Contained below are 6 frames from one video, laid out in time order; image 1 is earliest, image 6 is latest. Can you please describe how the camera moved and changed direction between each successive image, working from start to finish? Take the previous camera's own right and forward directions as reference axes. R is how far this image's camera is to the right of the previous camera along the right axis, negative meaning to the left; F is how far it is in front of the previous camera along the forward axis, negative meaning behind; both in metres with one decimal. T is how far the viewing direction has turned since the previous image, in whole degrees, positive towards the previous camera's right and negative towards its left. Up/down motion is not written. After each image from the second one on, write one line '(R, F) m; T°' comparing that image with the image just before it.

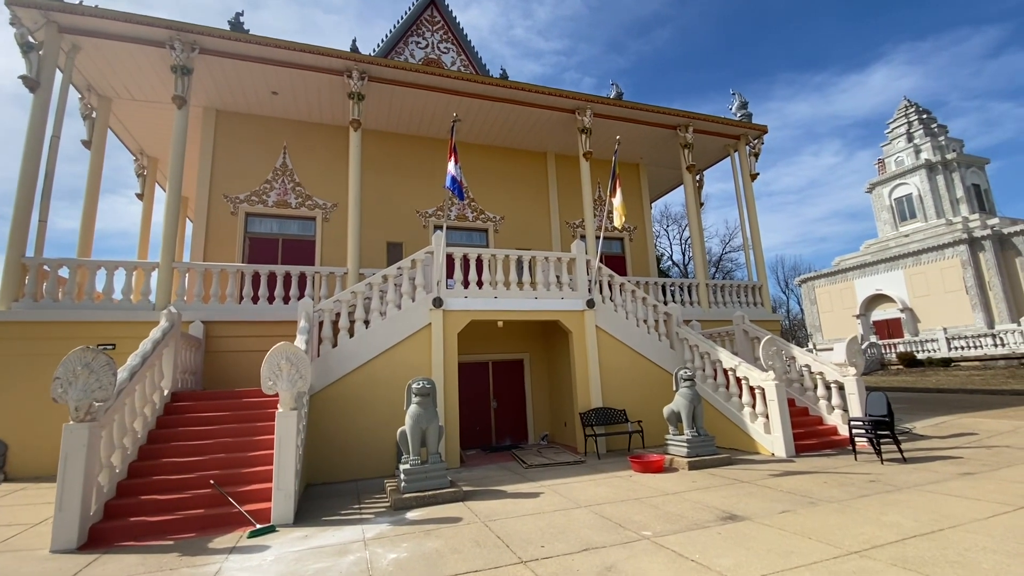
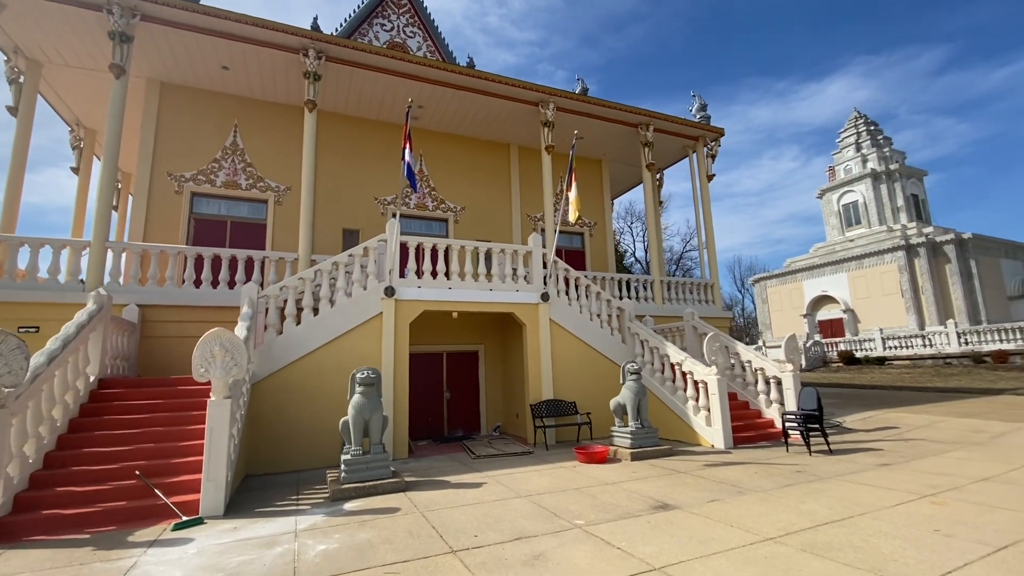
(+0.2, 0.0) m; +4°
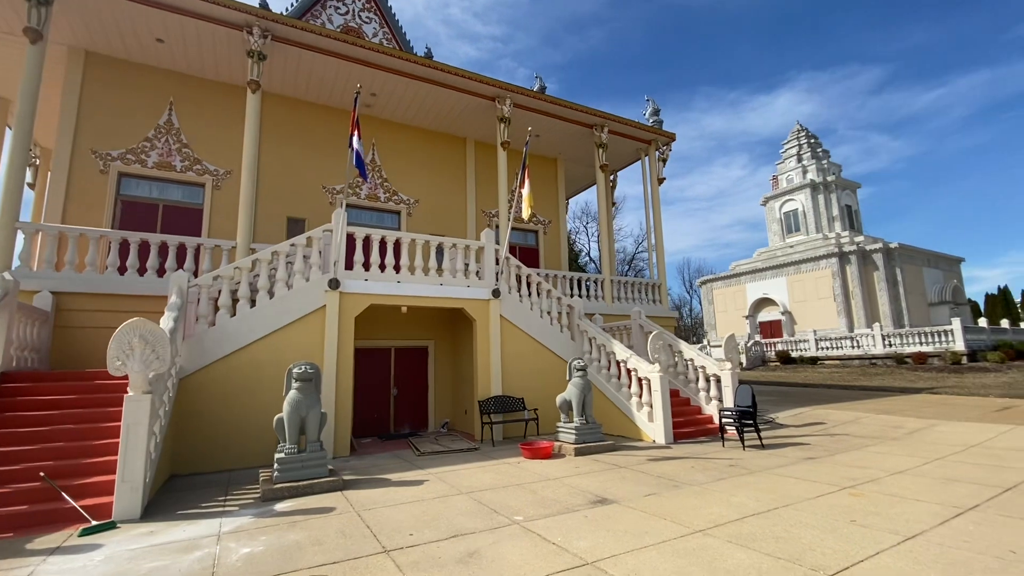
(+0.1, +0.1) m; +5°
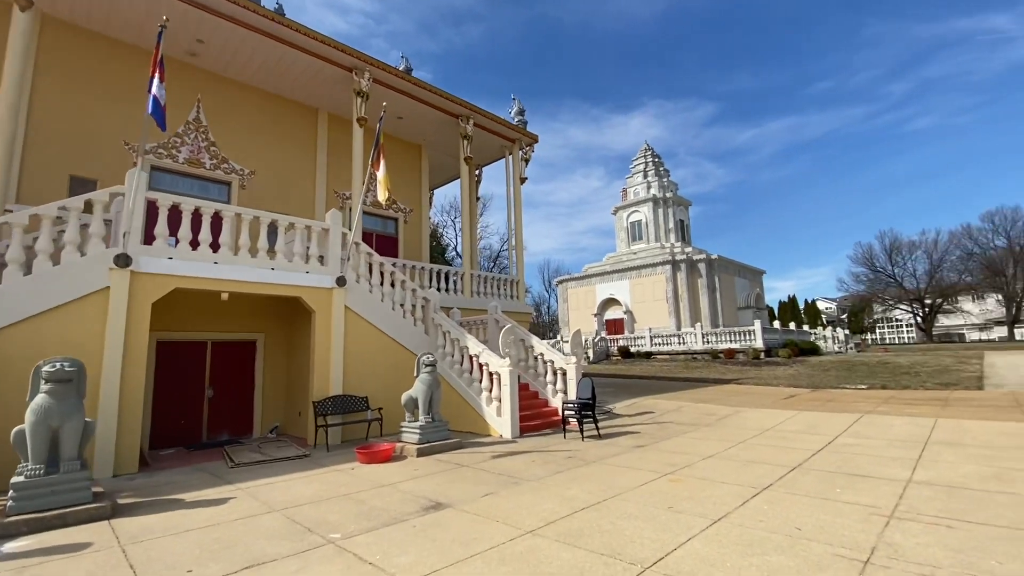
(+0.3, +0.4) m; +16°
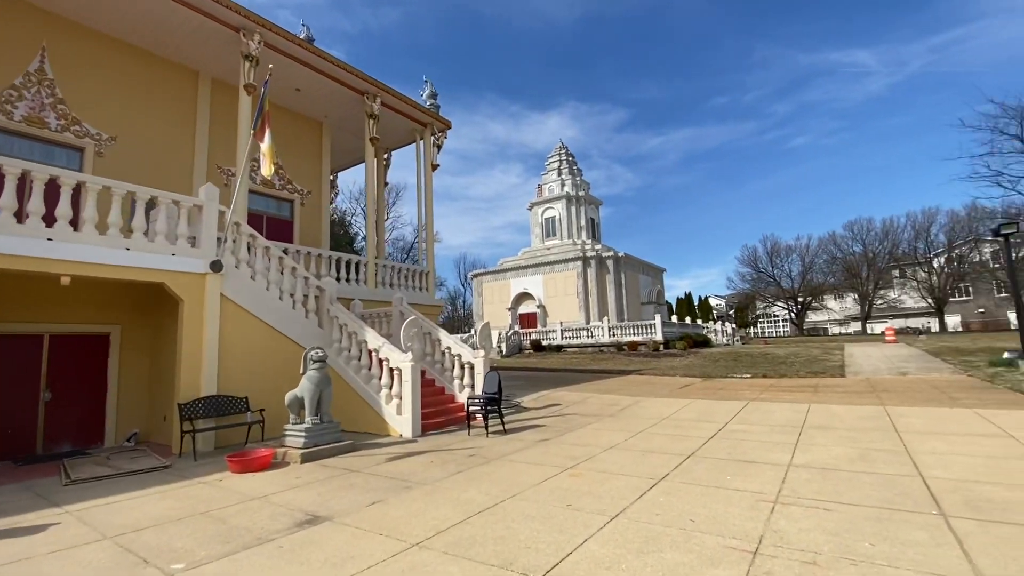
(+0.2, +0.4) m; +10°
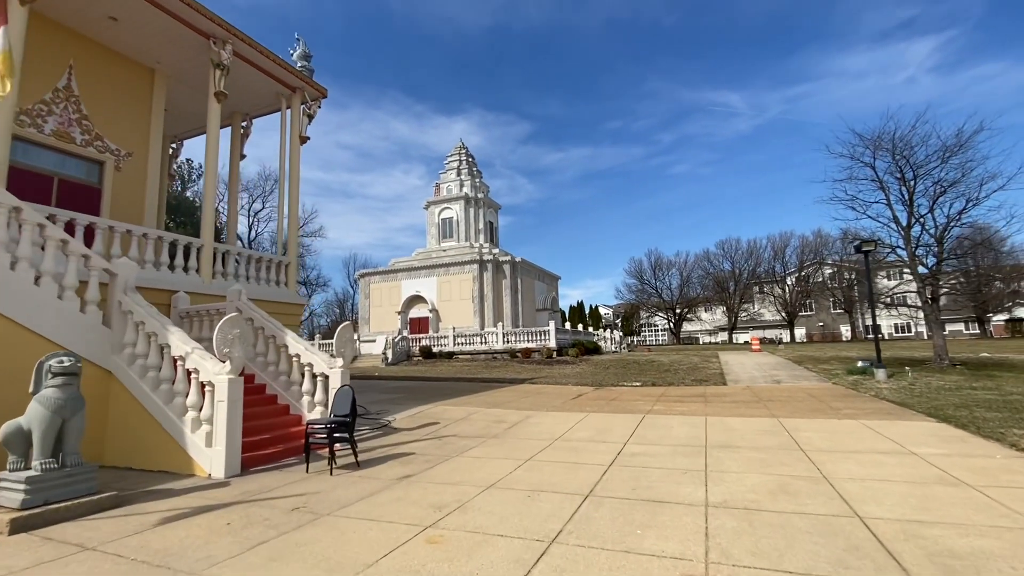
(+0.4, +1.4) m; +12°
